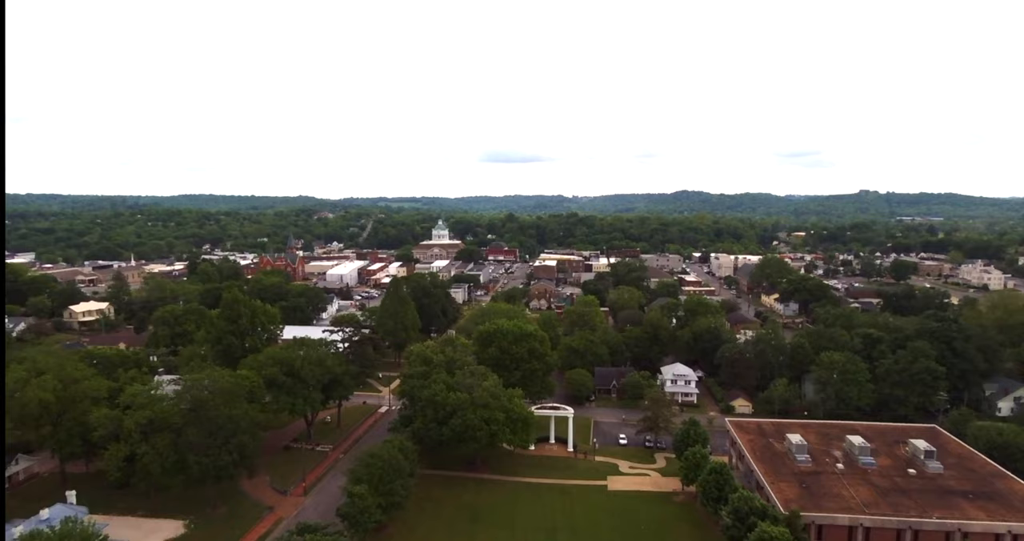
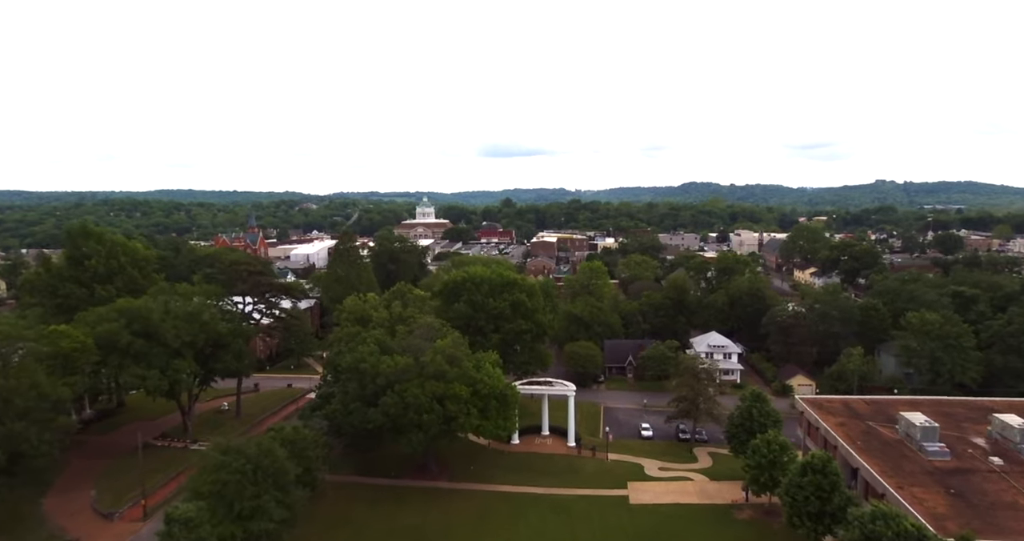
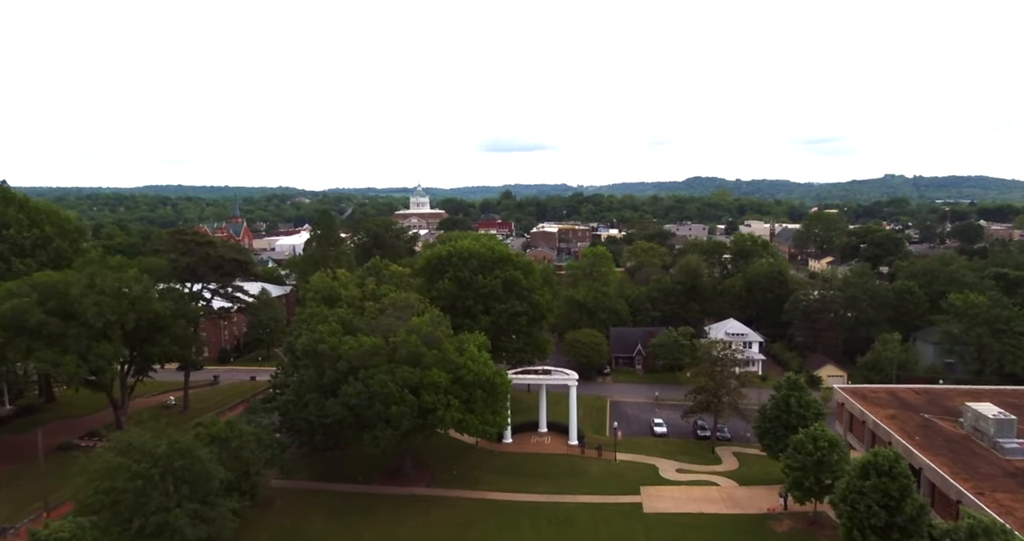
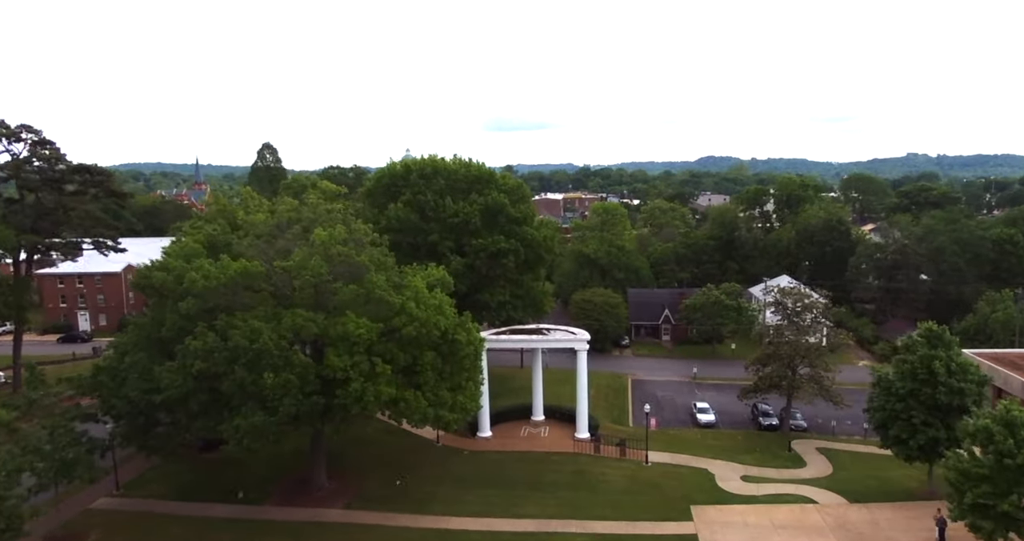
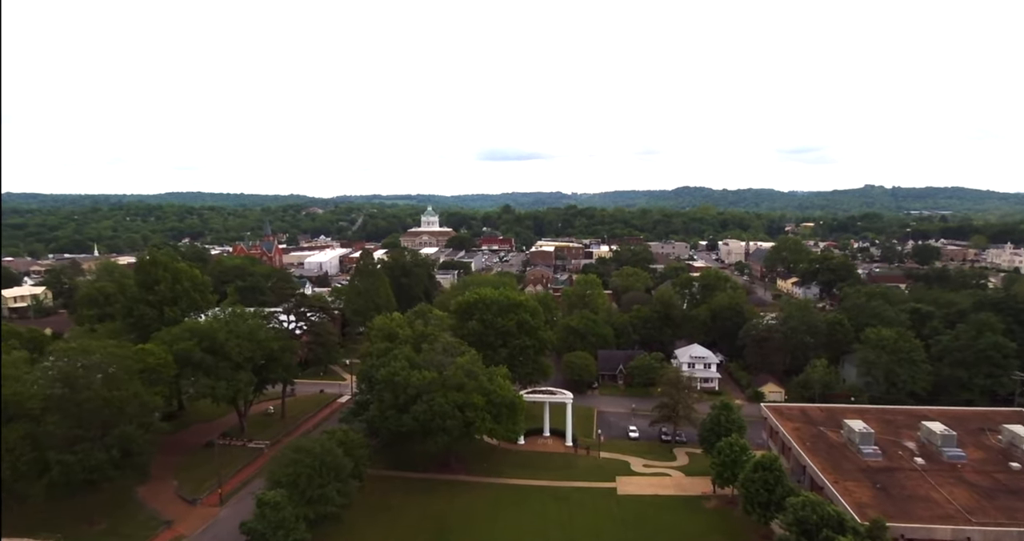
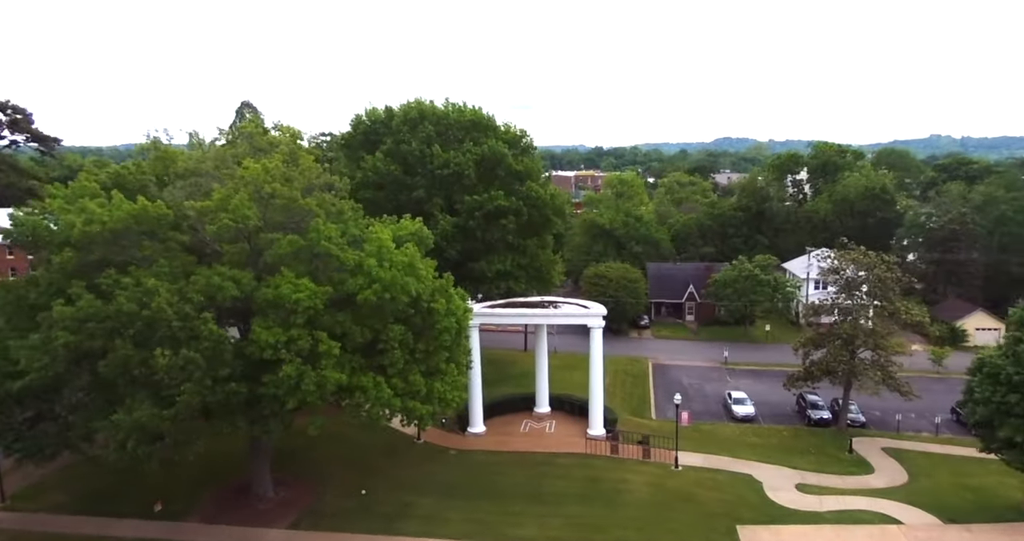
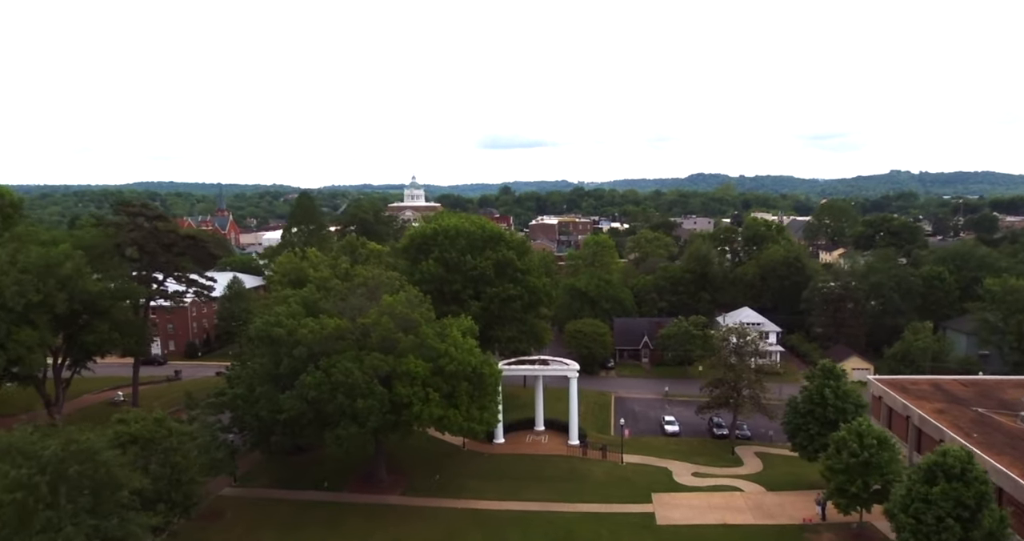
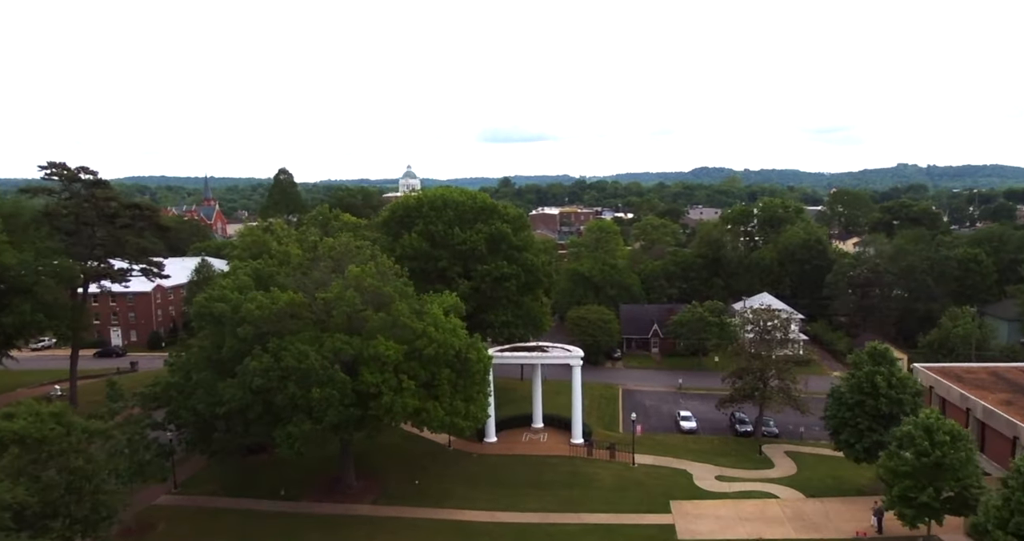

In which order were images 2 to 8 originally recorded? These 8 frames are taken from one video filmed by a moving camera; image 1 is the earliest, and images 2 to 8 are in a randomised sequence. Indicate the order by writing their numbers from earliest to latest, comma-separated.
5, 2, 3, 7, 8, 4, 6
